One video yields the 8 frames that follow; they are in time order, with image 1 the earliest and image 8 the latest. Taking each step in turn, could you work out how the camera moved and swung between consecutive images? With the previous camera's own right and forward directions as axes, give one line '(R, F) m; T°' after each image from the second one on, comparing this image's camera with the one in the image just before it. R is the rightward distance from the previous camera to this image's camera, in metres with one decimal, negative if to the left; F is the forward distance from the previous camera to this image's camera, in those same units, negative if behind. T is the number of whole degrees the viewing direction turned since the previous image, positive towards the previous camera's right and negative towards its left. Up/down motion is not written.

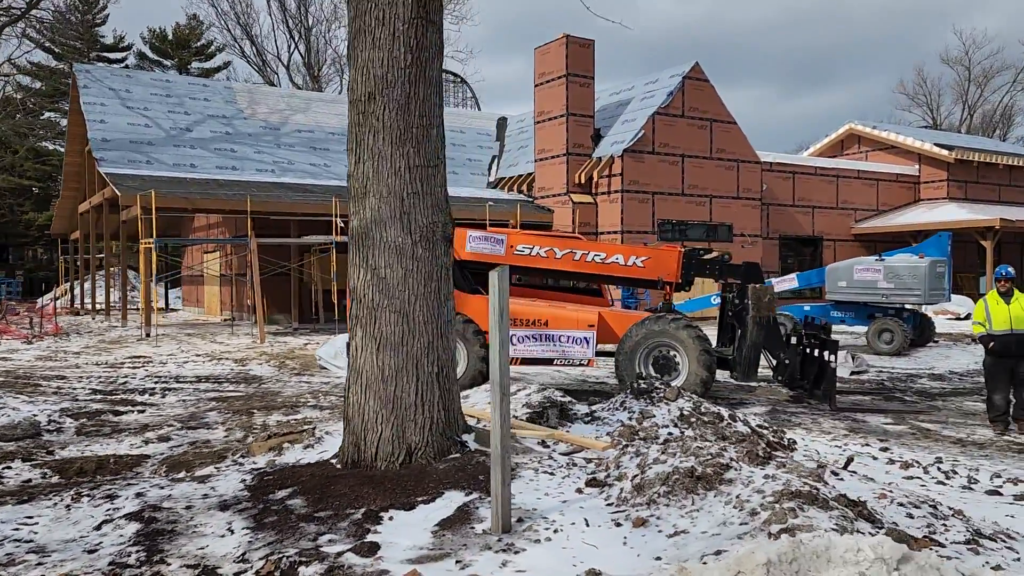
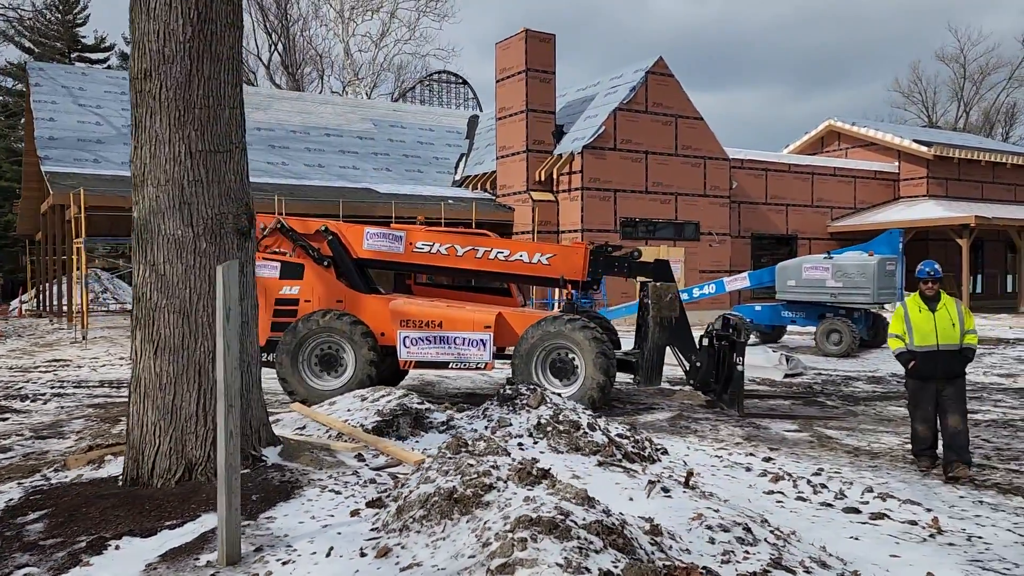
(+1.1, +0.4) m; 0°
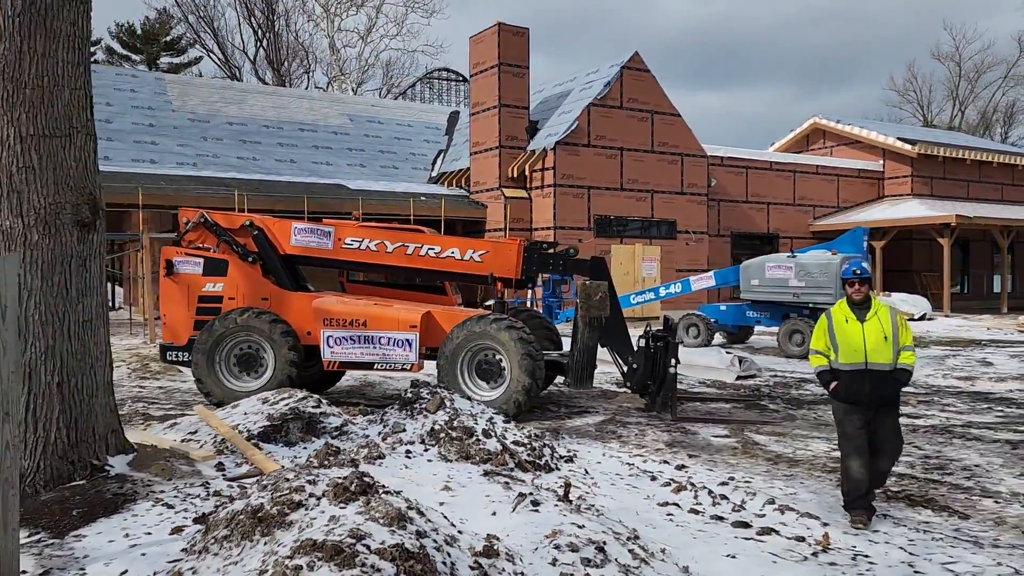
(+0.7, +0.3) m; 0°
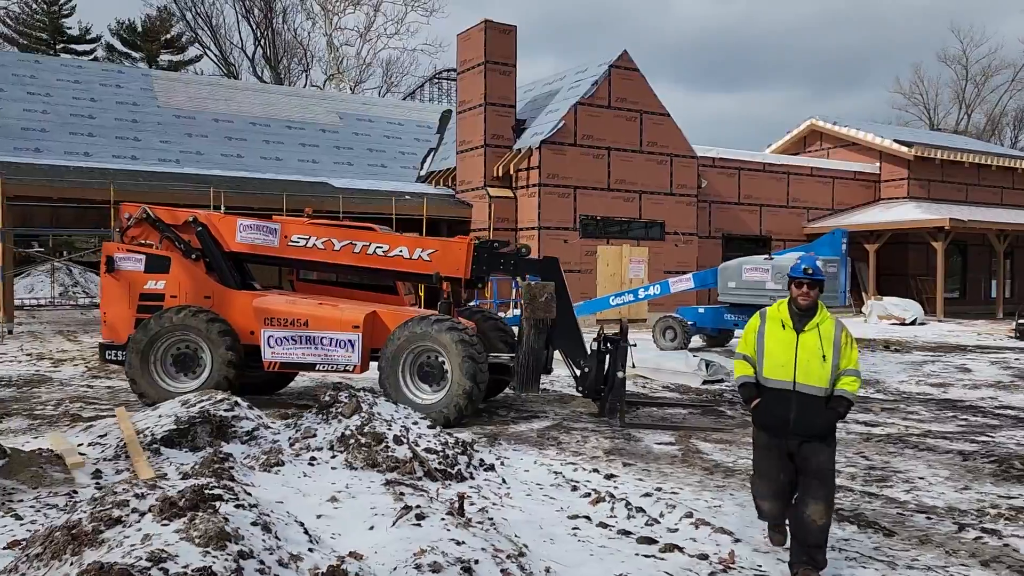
(+0.6, +0.2) m; 0°
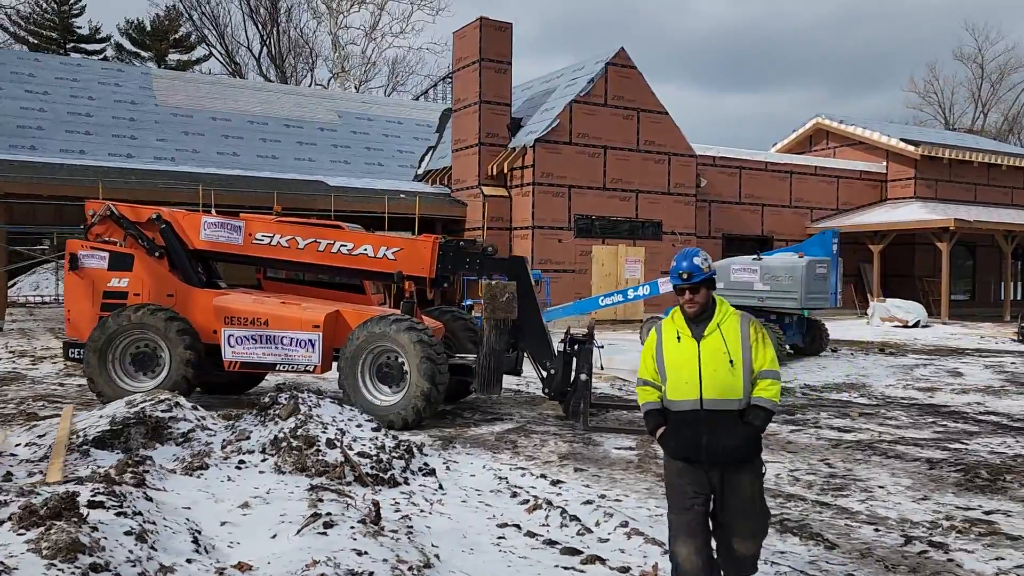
(+0.5, +0.2) m; -1°
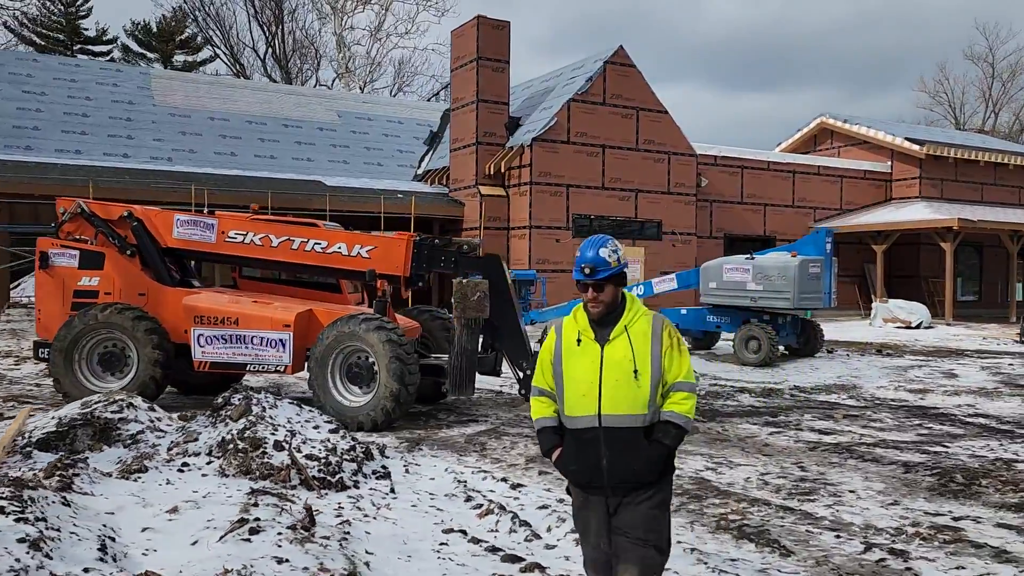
(+0.3, +0.1) m; -1°
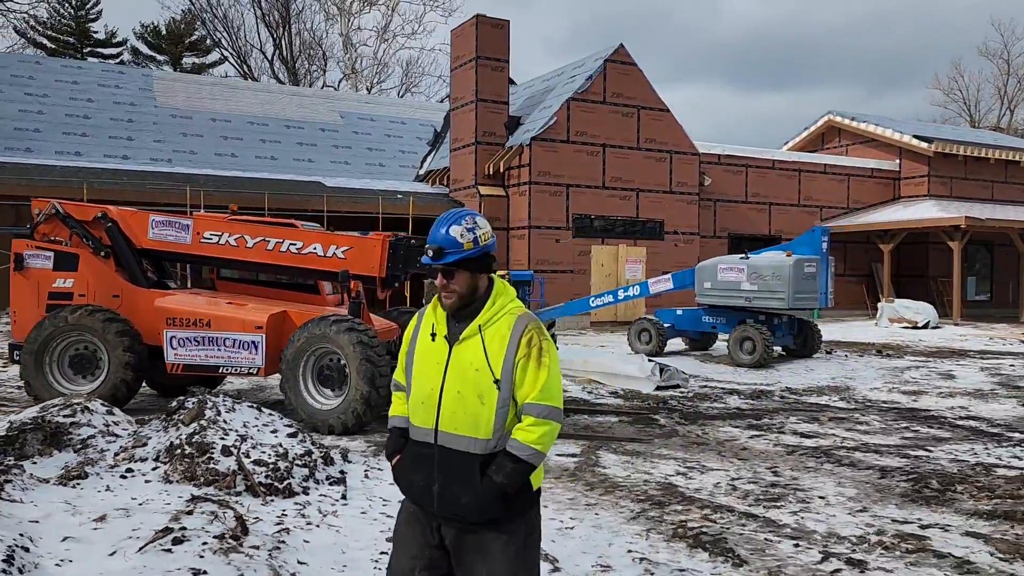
(+0.3, +0.1) m; -1°
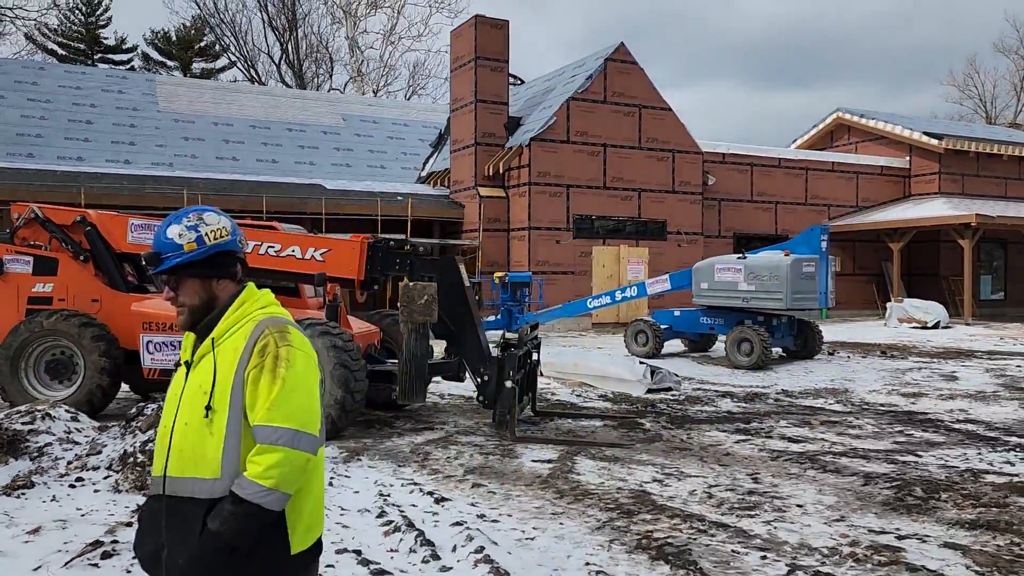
(+0.3, +0.1) m; -1°
